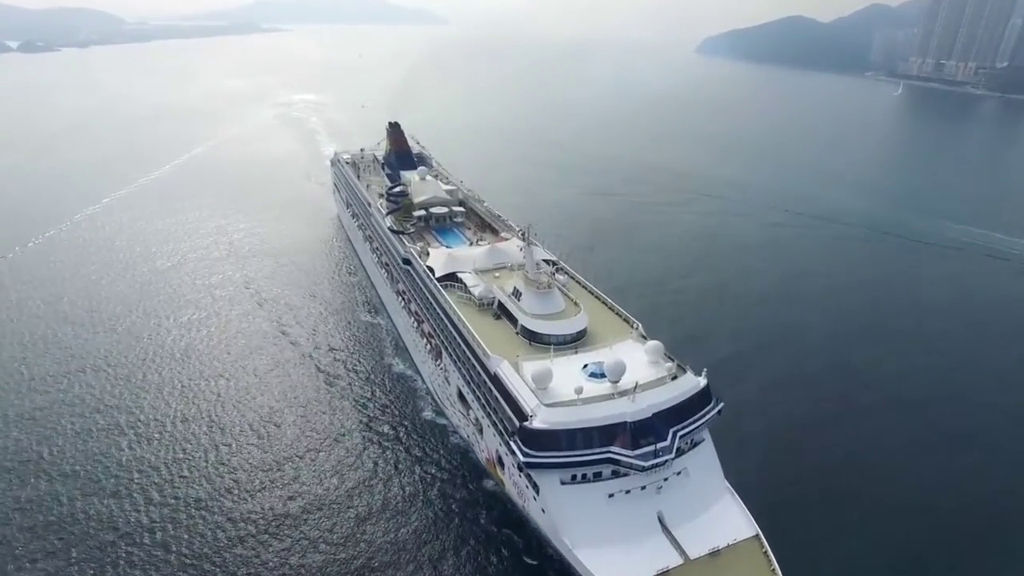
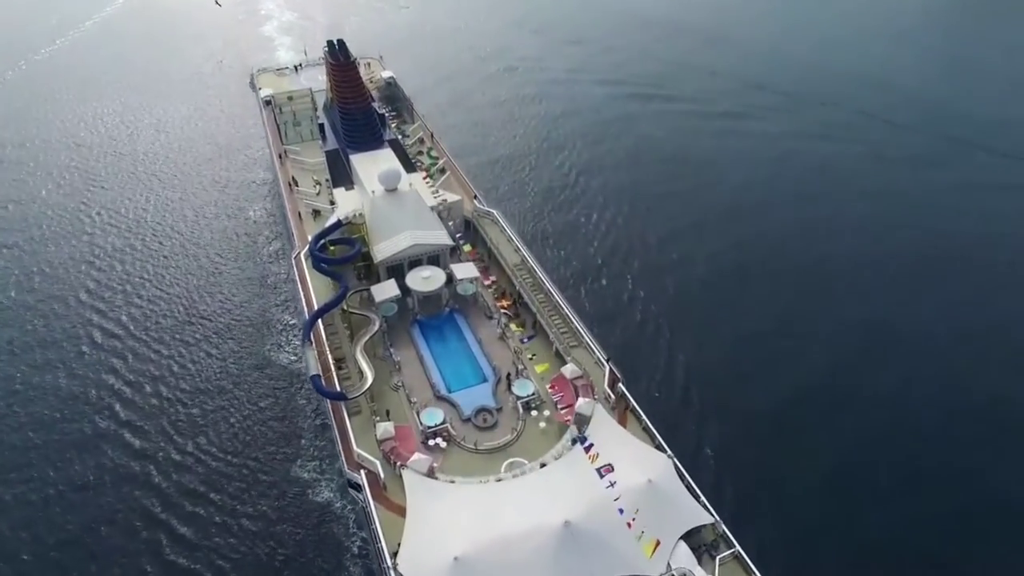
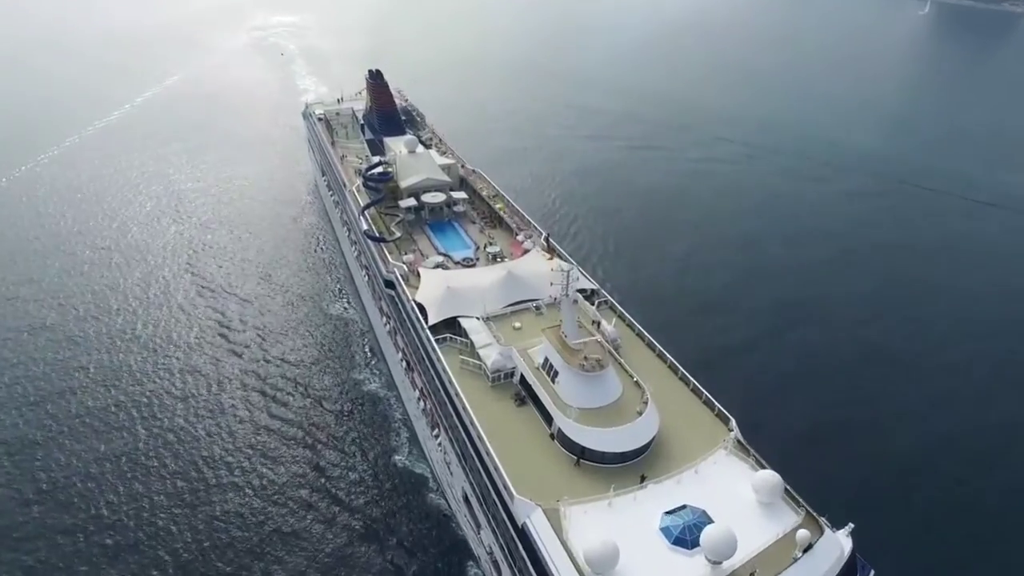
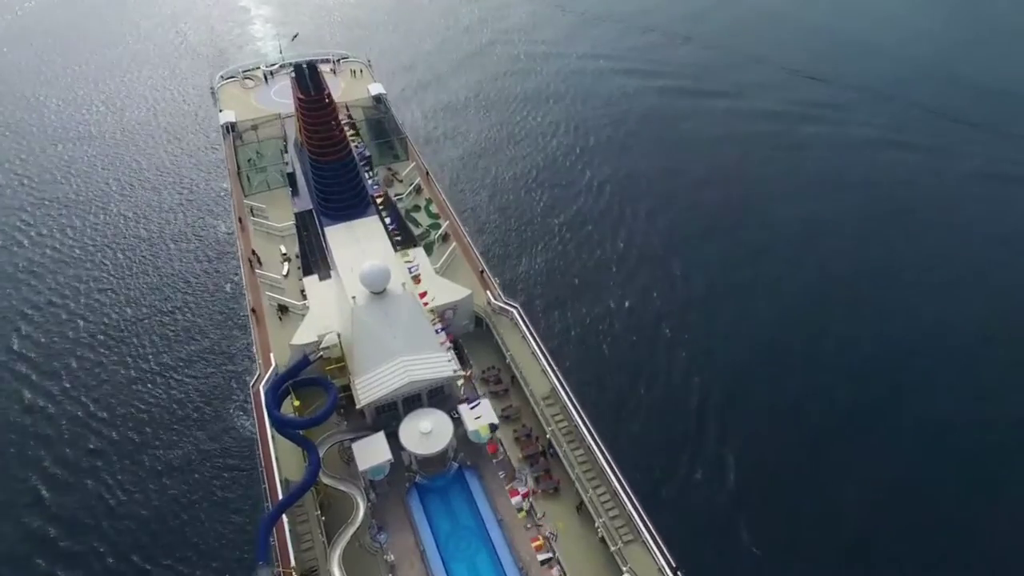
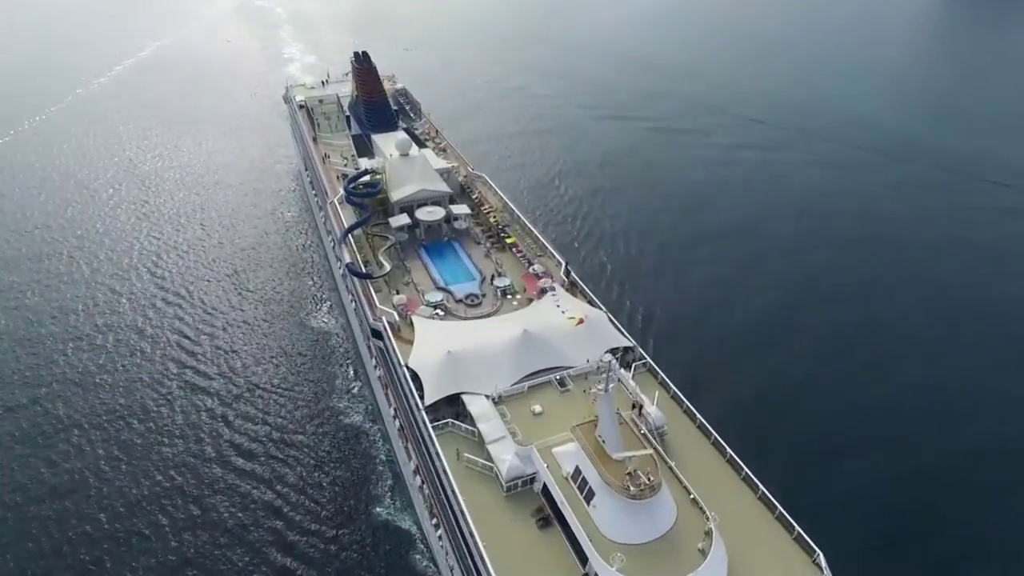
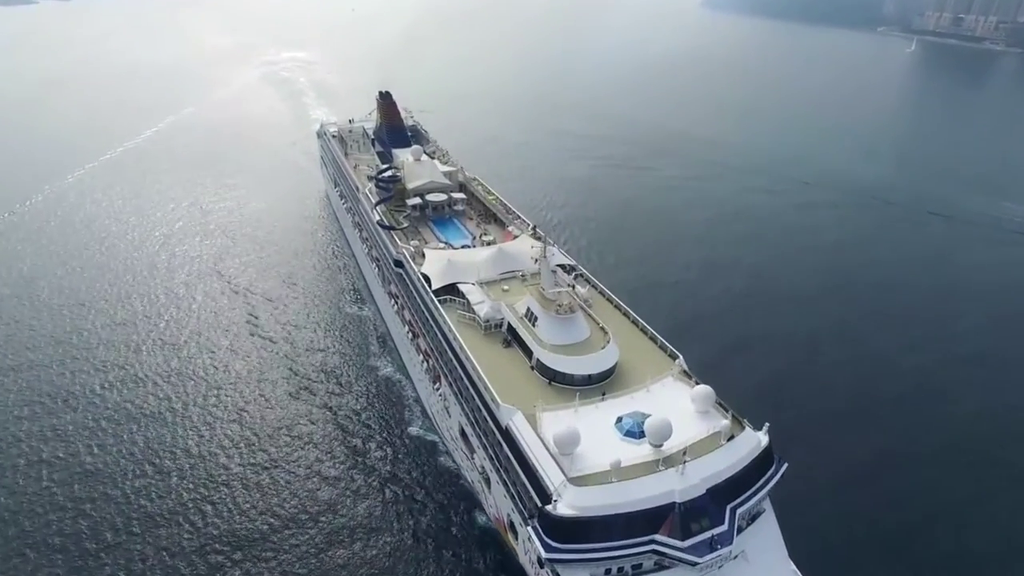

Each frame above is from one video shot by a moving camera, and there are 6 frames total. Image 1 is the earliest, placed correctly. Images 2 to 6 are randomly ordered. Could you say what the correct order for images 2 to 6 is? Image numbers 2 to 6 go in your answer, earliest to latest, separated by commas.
6, 3, 5, 2, 4
